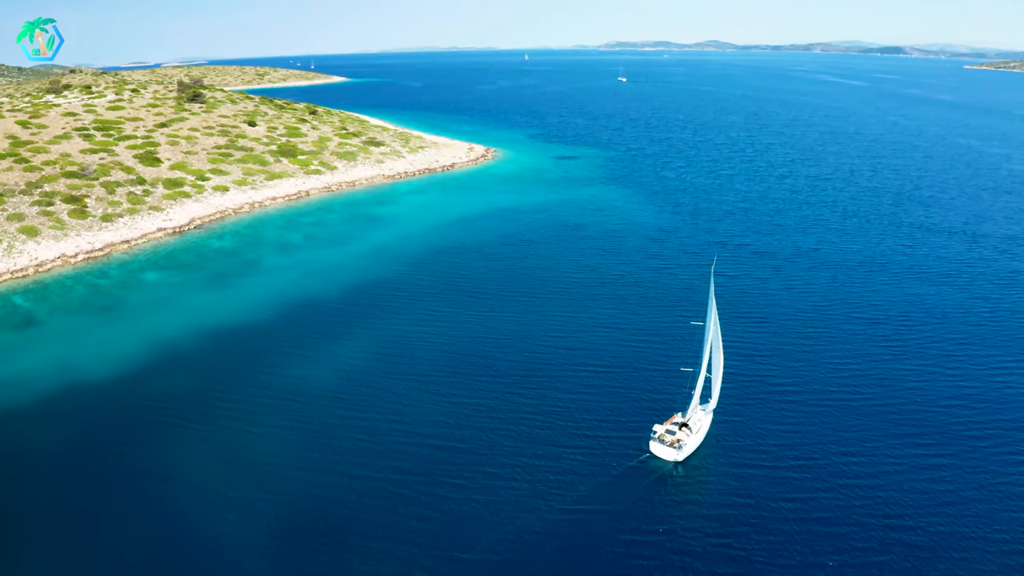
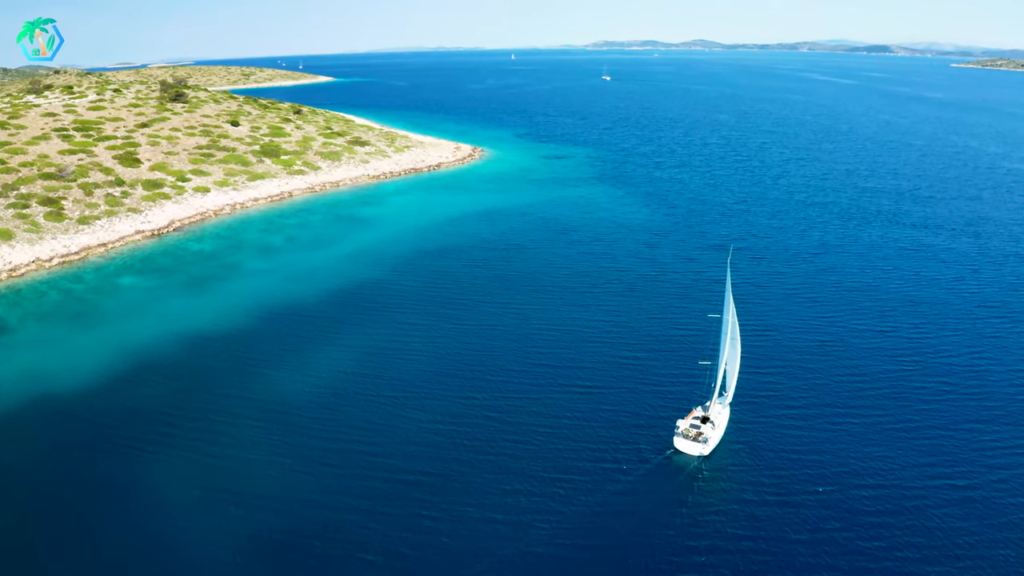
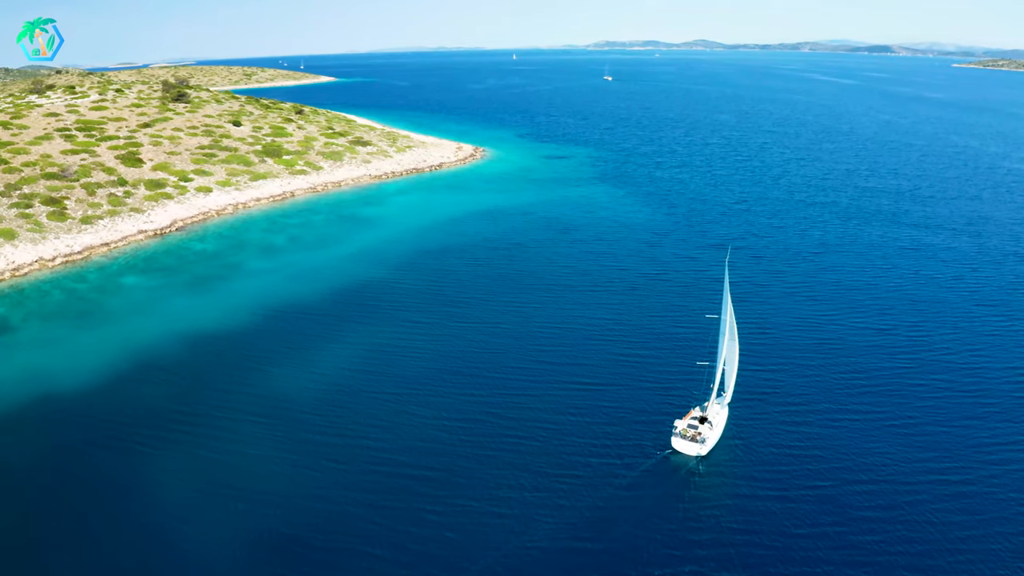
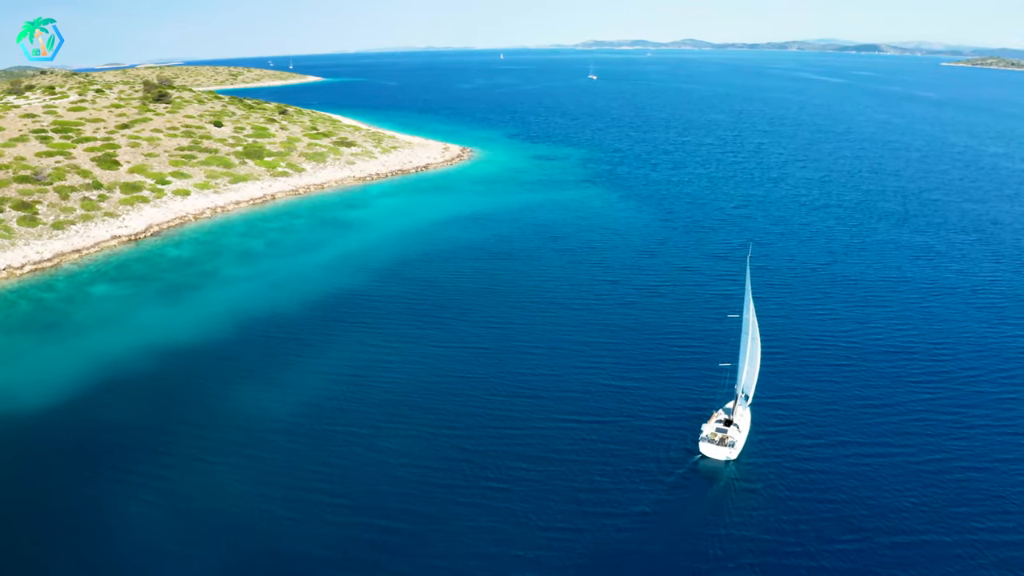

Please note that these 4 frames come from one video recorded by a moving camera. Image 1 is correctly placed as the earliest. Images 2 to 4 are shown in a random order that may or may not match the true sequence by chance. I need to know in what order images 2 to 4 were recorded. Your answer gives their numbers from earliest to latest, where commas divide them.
3, 2, 4
